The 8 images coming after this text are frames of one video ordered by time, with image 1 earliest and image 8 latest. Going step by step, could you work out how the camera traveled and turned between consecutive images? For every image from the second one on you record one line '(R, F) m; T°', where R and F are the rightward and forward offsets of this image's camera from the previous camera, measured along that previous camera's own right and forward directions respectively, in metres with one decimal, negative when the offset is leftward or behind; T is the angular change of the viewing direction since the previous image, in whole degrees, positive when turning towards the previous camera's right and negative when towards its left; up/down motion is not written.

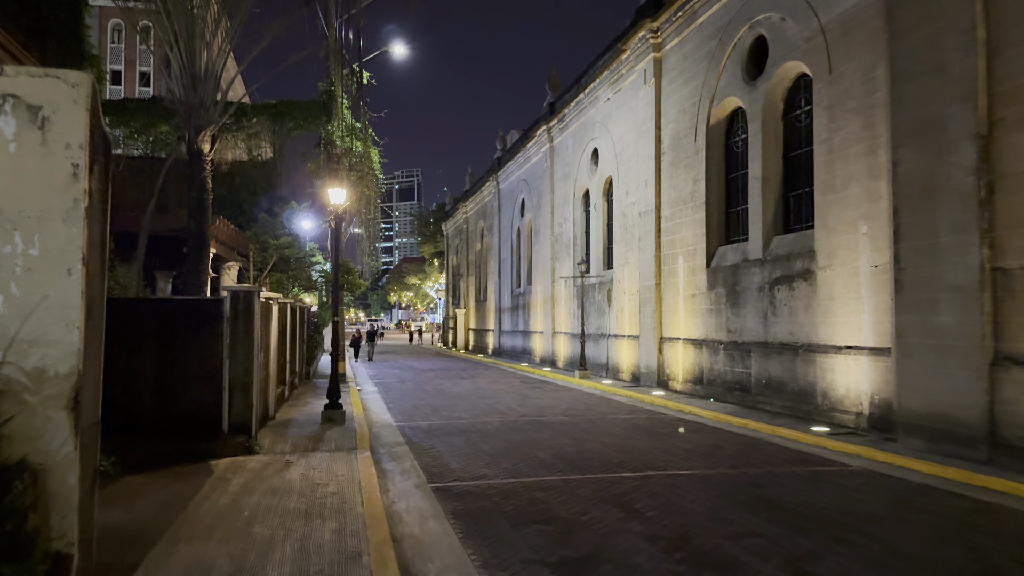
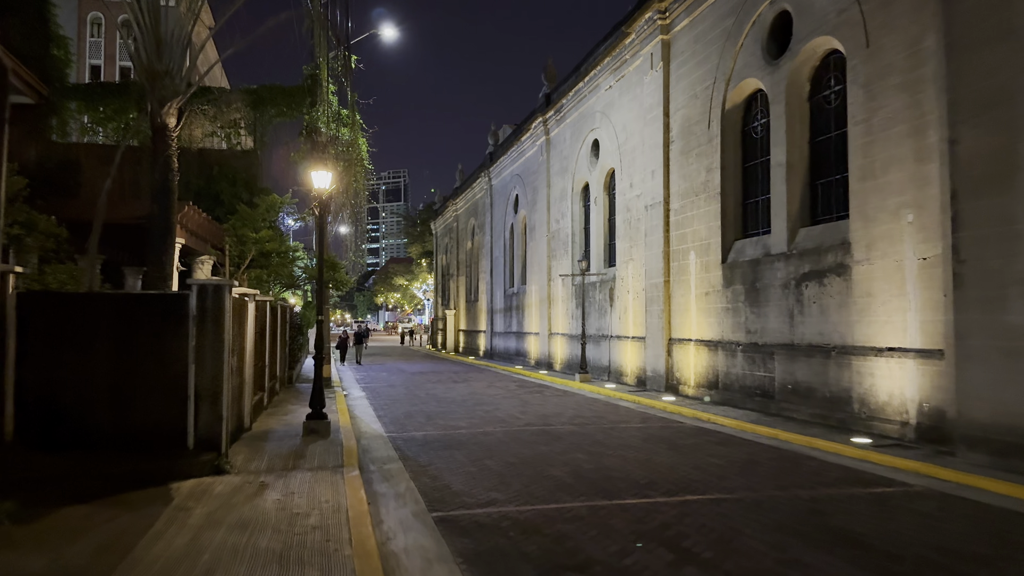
(-0.3, +1.3) m; +1°
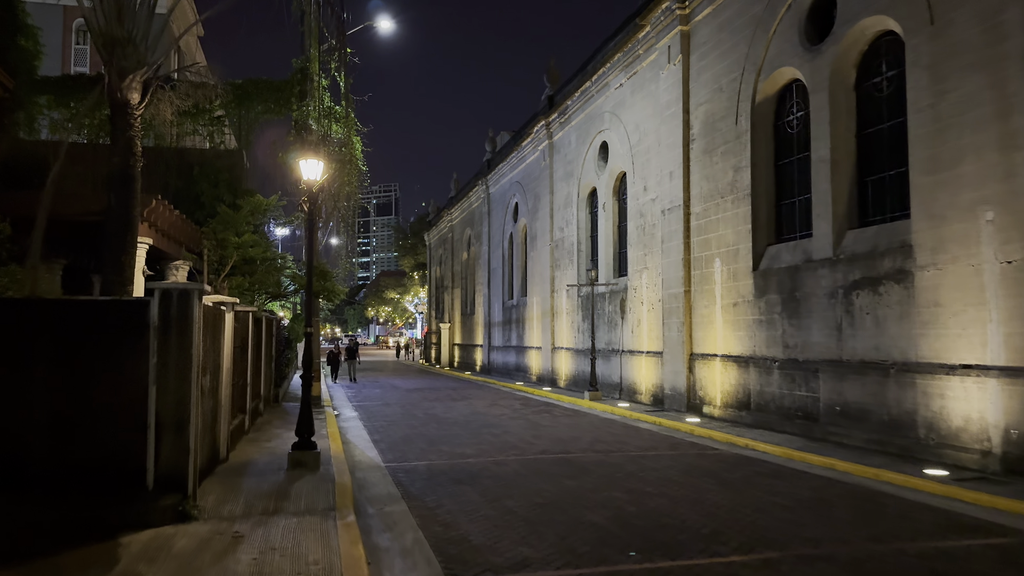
(-0.4, +1.4) m; +1°
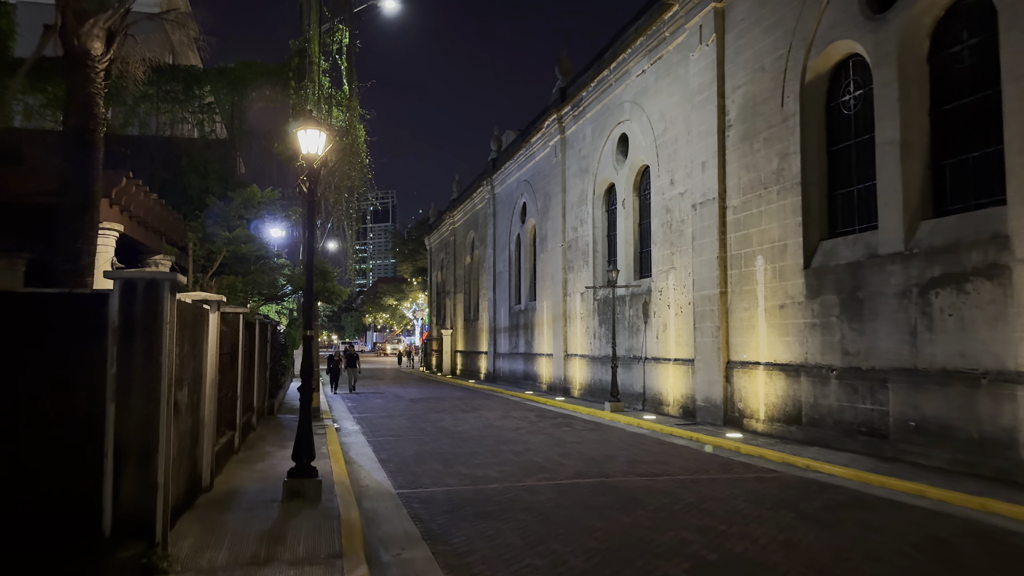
(-0.4, +1.4) m; 0°
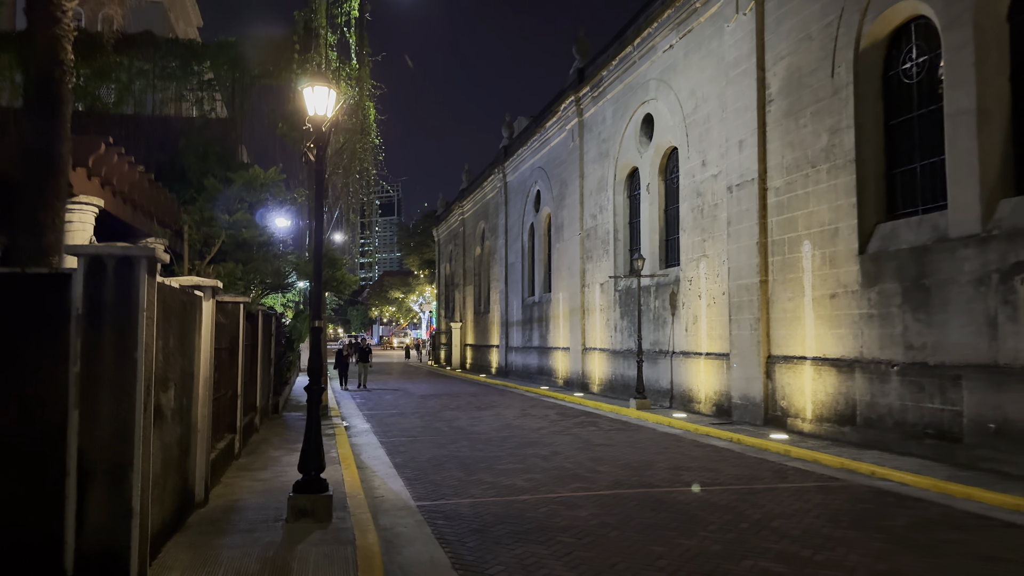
(-0.3, +1.1) m; 0°
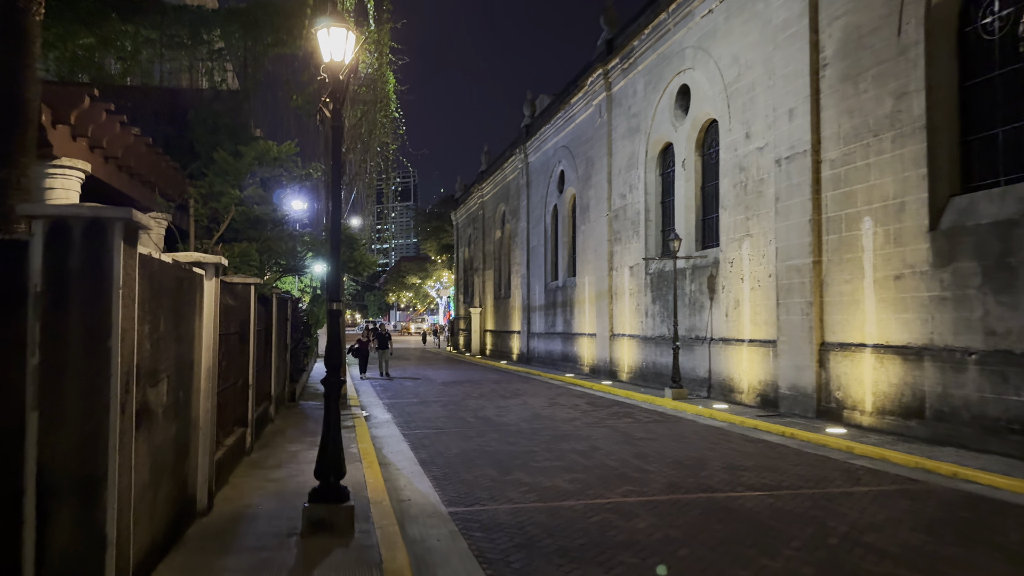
(-0.3, +0.9) m; -1°
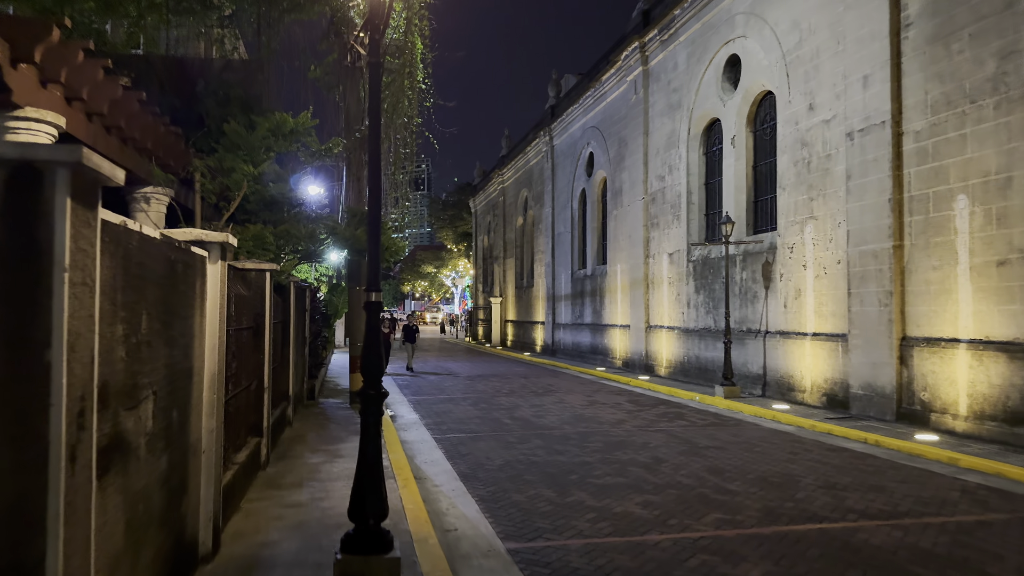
(-0.4, +1.2) m; -1°
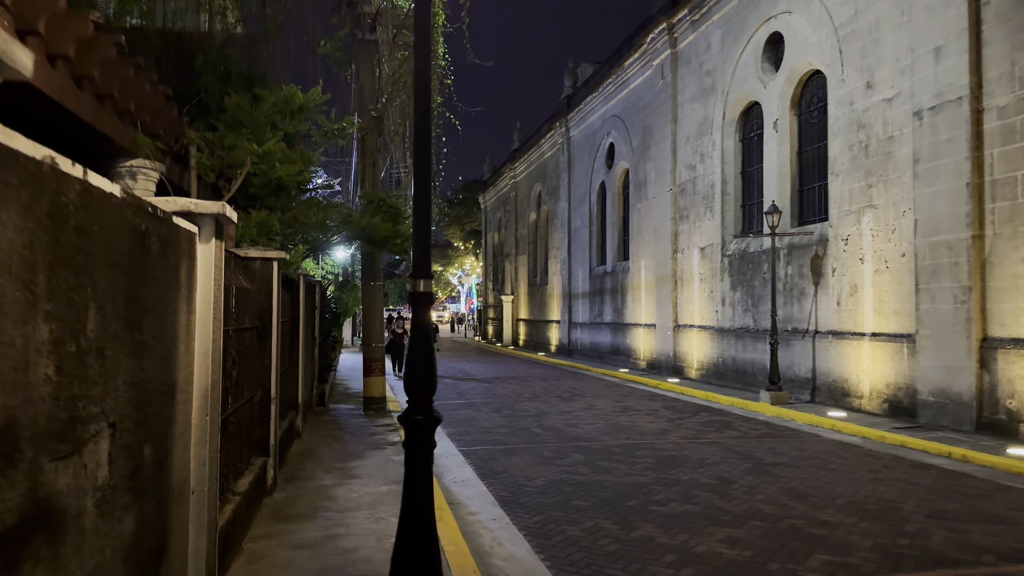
(-0.4, +1.1) m; 0°
